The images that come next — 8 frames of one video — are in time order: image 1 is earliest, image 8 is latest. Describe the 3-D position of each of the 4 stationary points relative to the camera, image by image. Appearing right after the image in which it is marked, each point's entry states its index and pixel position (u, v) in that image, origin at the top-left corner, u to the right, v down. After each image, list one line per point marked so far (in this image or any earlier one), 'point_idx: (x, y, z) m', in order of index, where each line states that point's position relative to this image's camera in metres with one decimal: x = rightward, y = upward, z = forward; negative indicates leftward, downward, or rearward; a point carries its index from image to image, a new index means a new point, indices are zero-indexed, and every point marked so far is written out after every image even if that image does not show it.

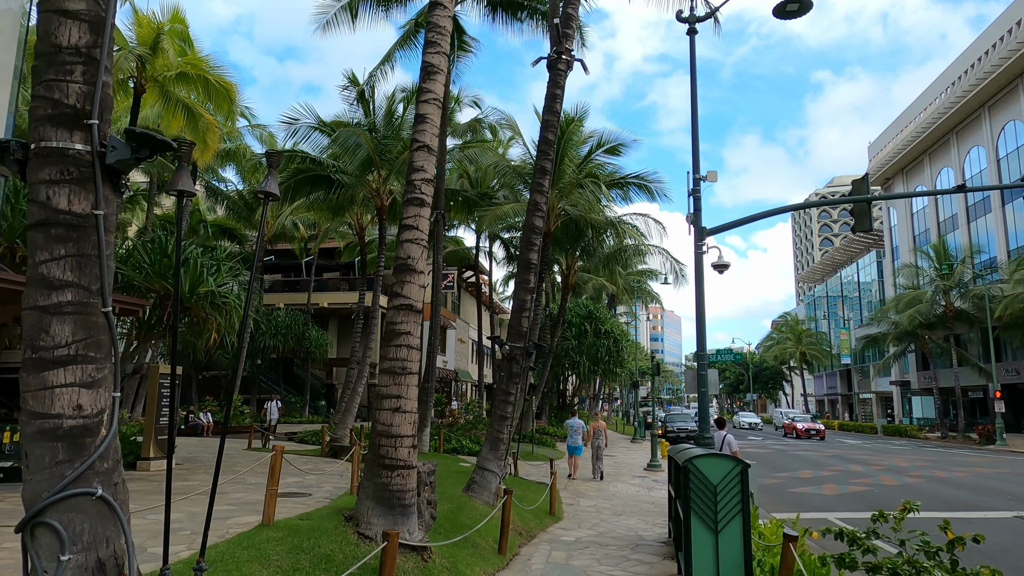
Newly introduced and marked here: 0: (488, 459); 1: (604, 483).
0: (-0.3, -2.2, +8.2) m
1: (+2.1, -4.5, +14.9) m
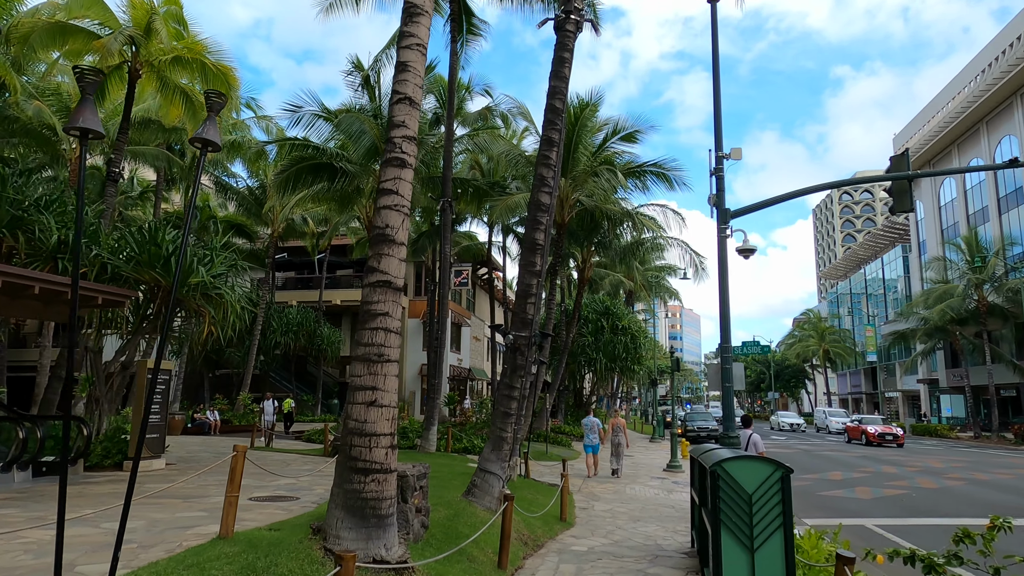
0: (-0.3, -2.0, +7.5) m
1: (+2.3, -4.3, +14.1) m
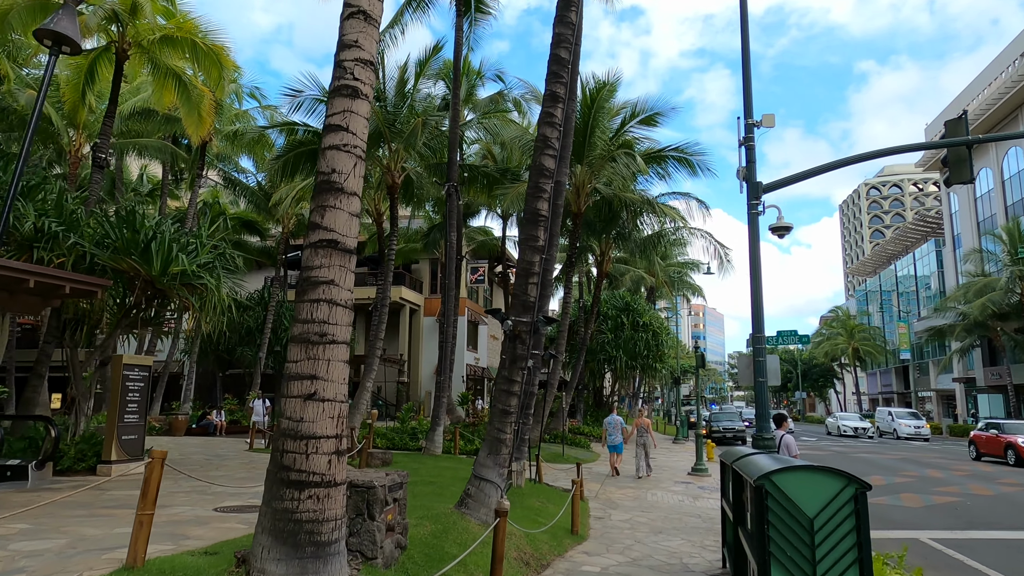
0: (-0.3, -1.8, +6.4) m
1: (+2.6, -4.0, +13.0) m
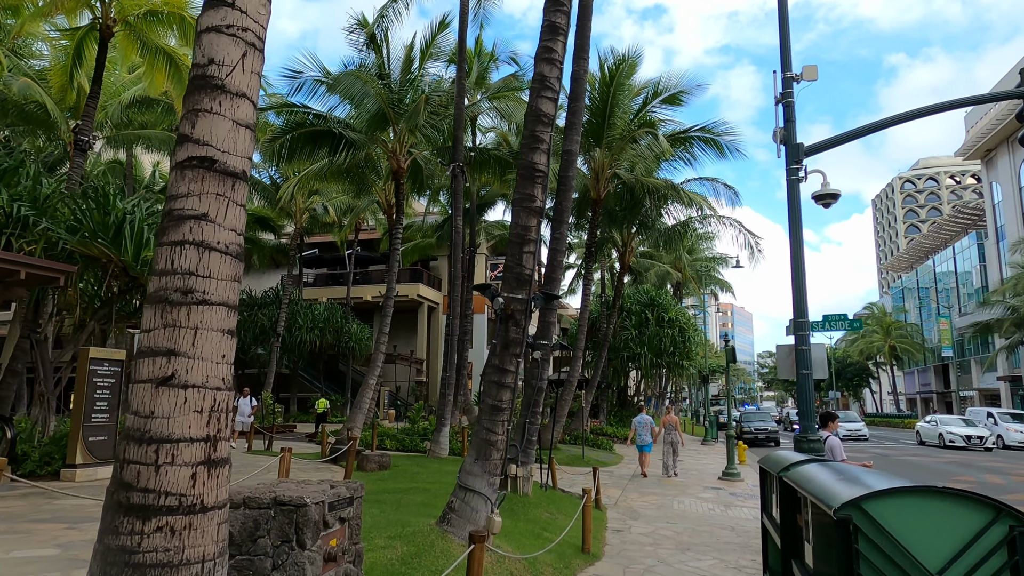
0: (-0.3, -1.5, +5.3) m
1: (+2.8, -3.8, +11.7) m
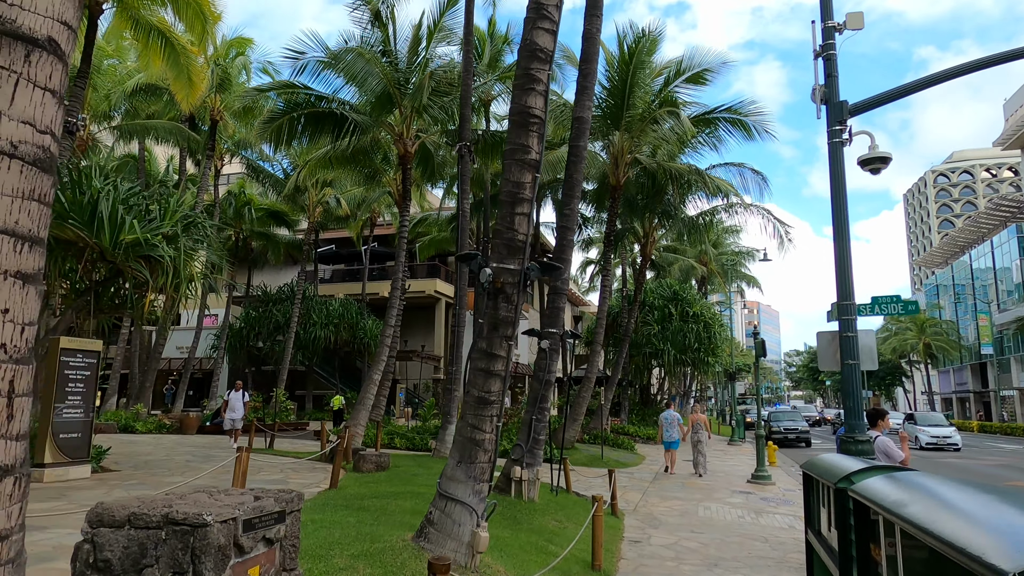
0: (-0.4, -1.3, +4.4) m
1: (+2.9, -3.5, +10.7) m
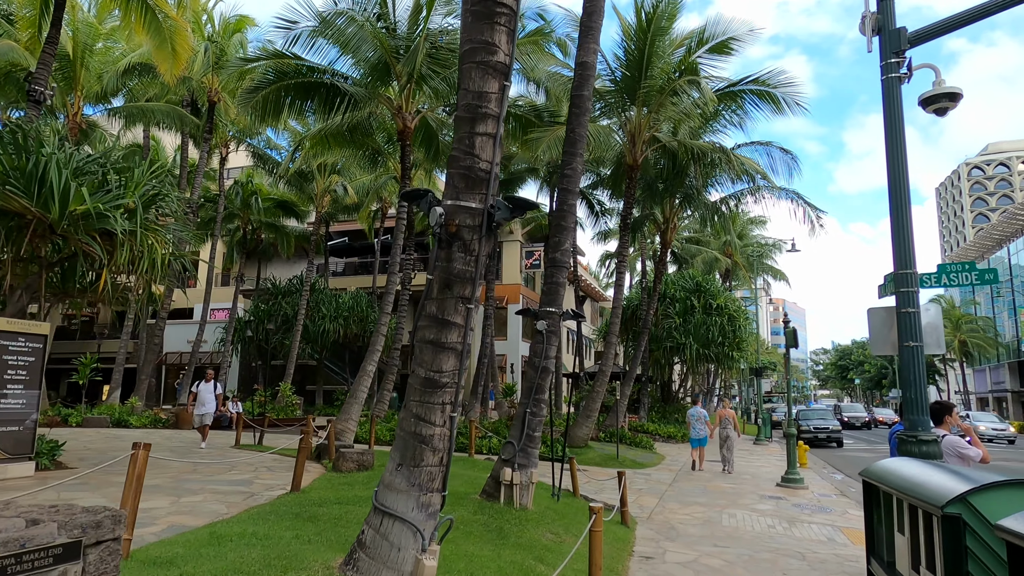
0: (-0.6, -1.0, +3.3) m
1: (+2.9, -3.2, +9.5) m
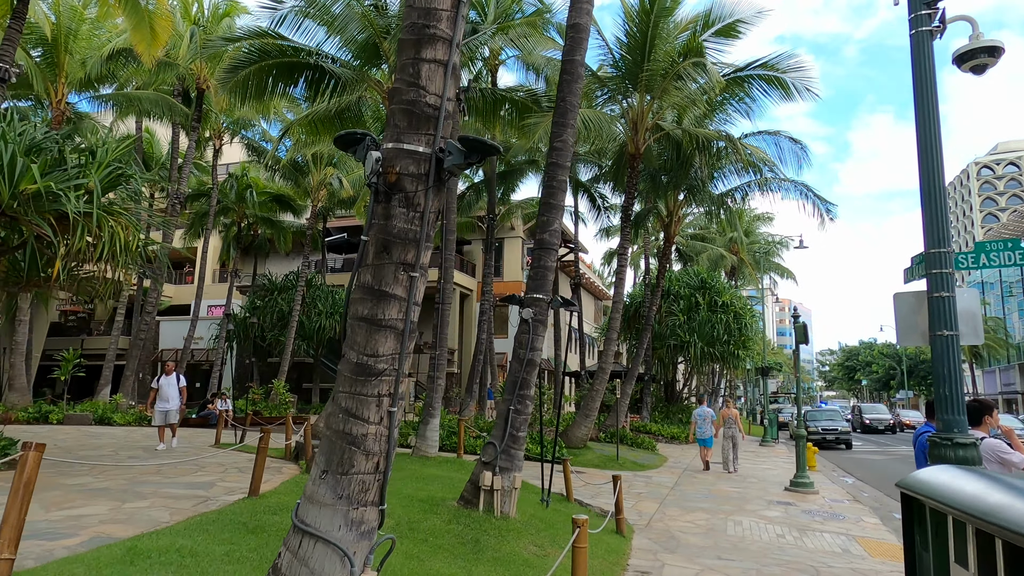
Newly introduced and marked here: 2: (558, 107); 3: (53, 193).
0: (-0.8, -0.9, +2.7) m
1: (+2.8, -3.1, +8.9) m
2: (+0.5, +1.8, +6.6) m
3: (-5.5, +1.1, +7.9) m
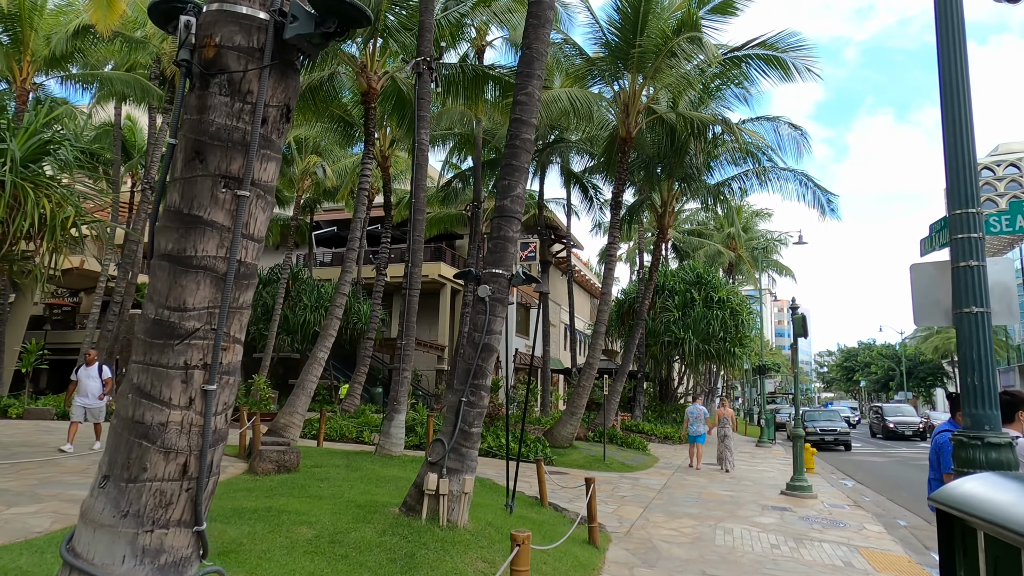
0: (-1.2, -0.6, +1.8) m
1: (+2.4, -2.9, +8.0) m
2: (+0.1, +2.0, +5.8) m
3: (-5.9, +1.4, +7.1) m
